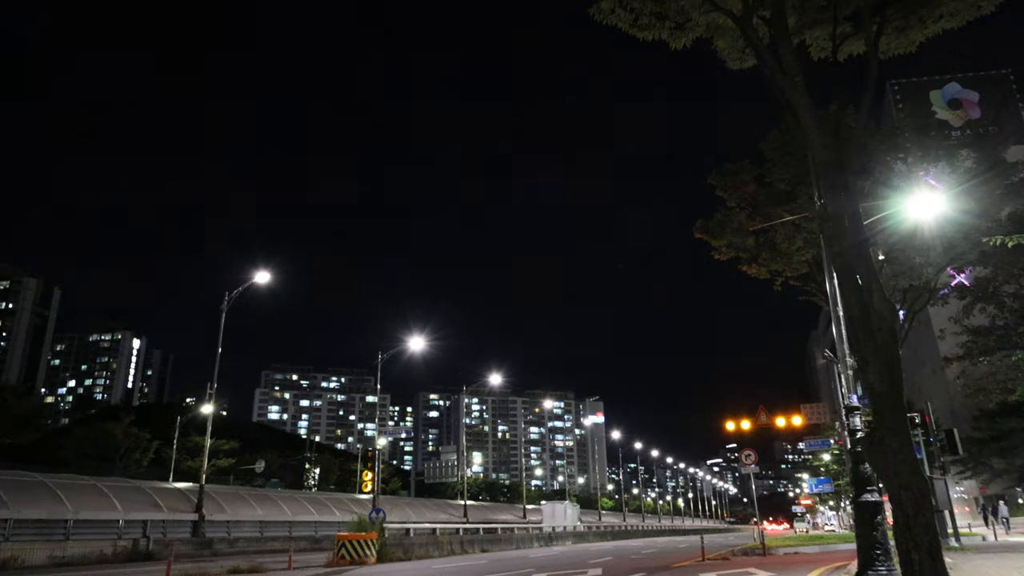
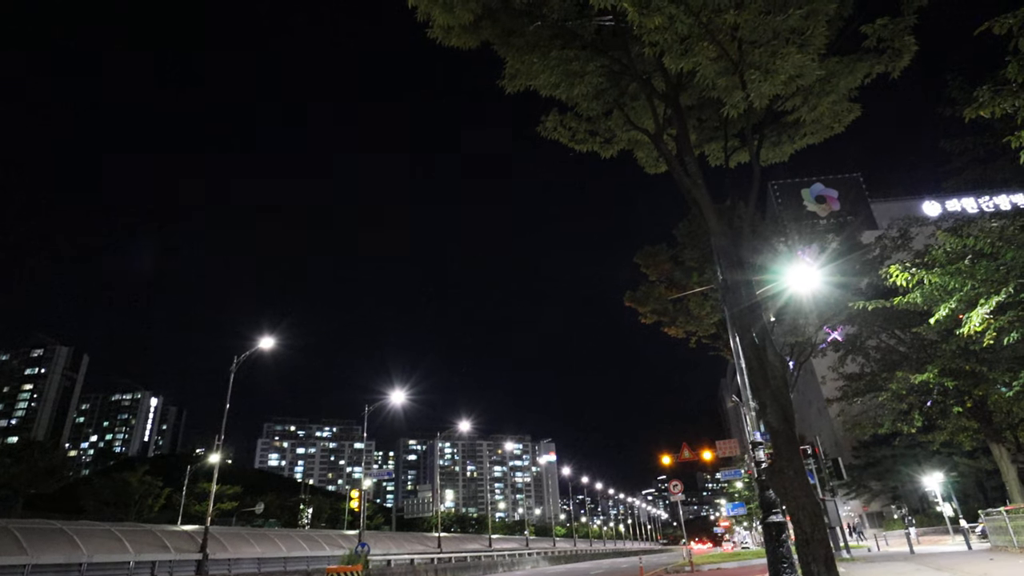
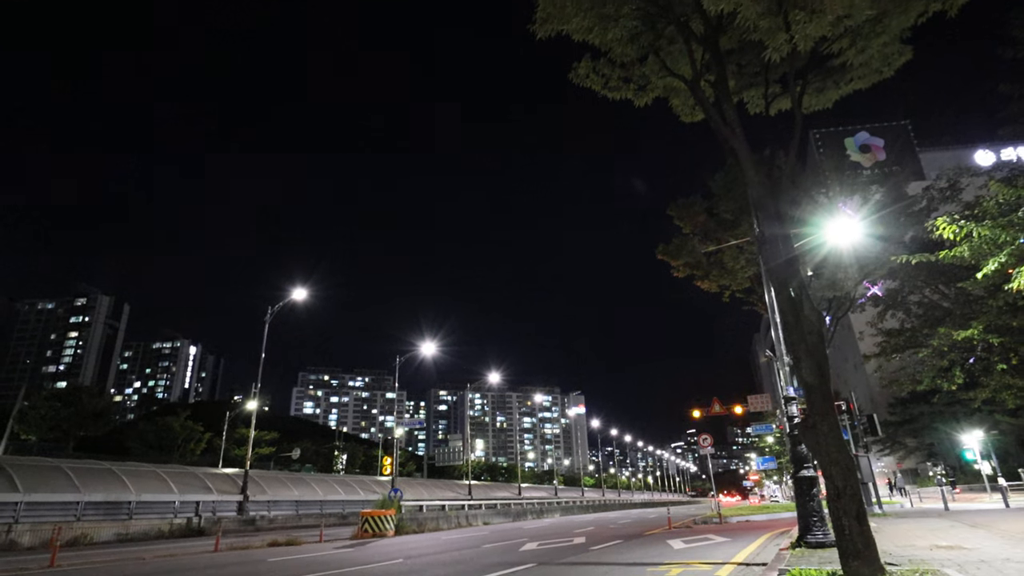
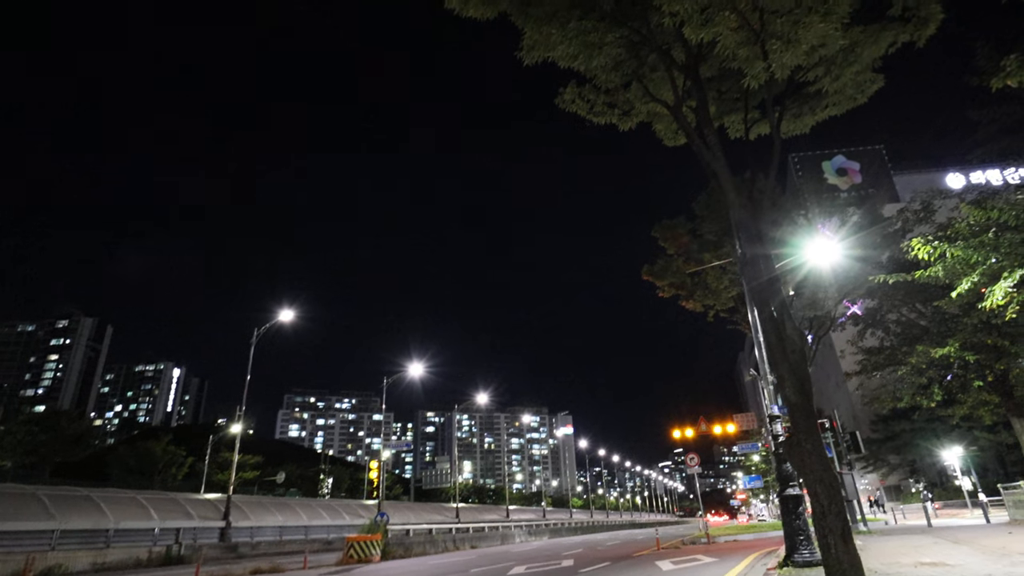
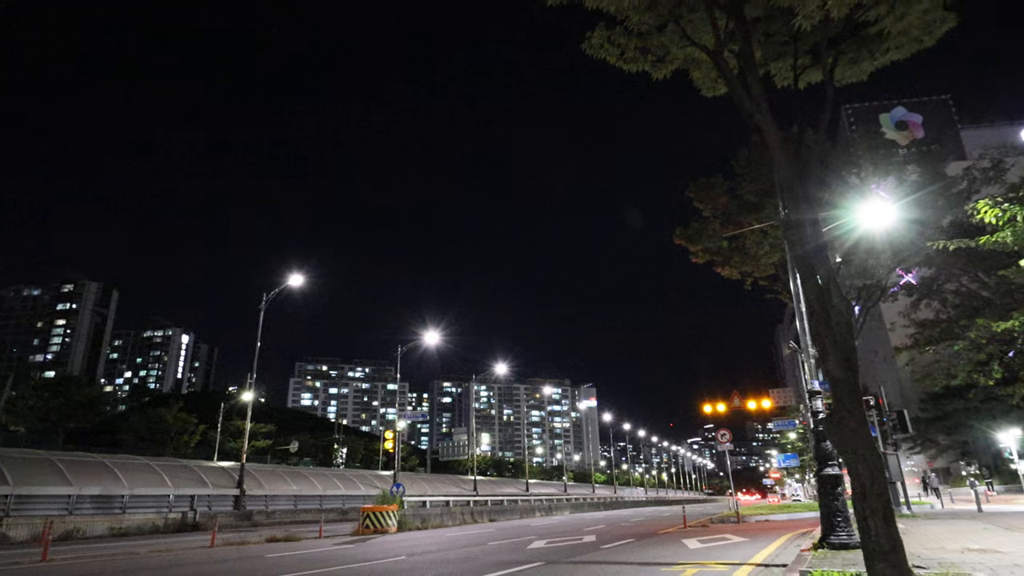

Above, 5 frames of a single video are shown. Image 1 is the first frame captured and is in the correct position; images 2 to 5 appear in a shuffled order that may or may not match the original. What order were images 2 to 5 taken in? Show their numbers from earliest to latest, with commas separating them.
5, 3, 4, 2
